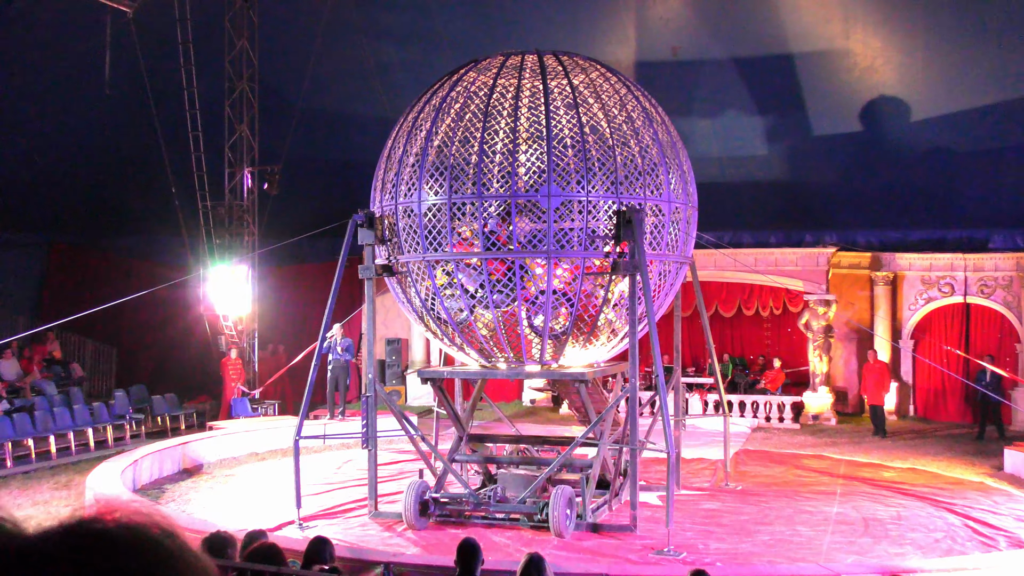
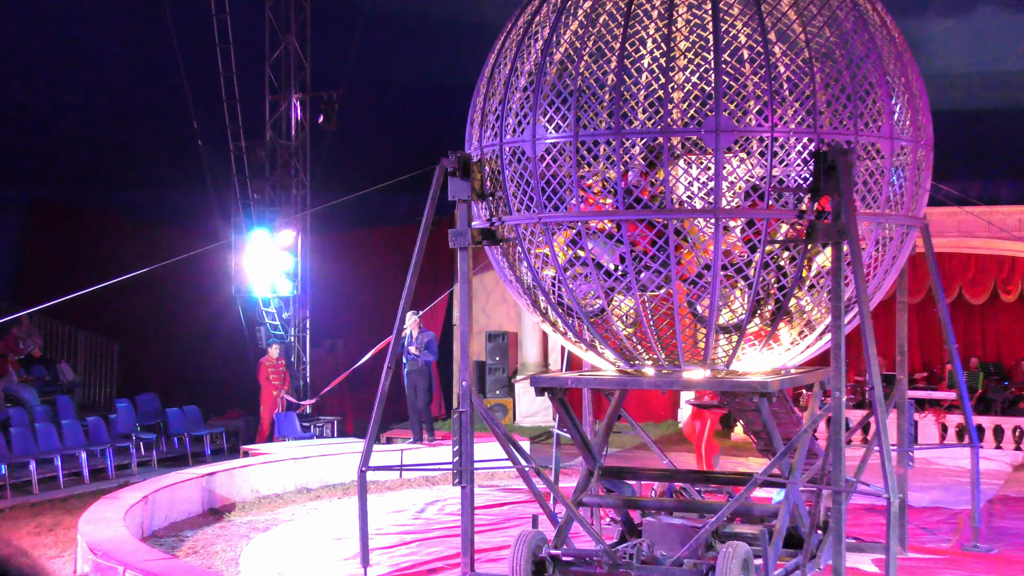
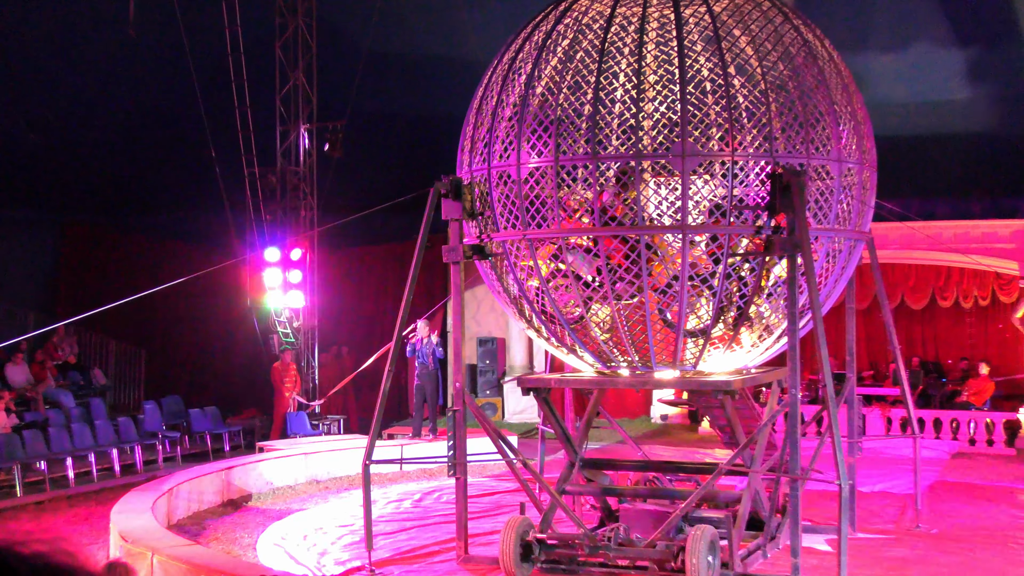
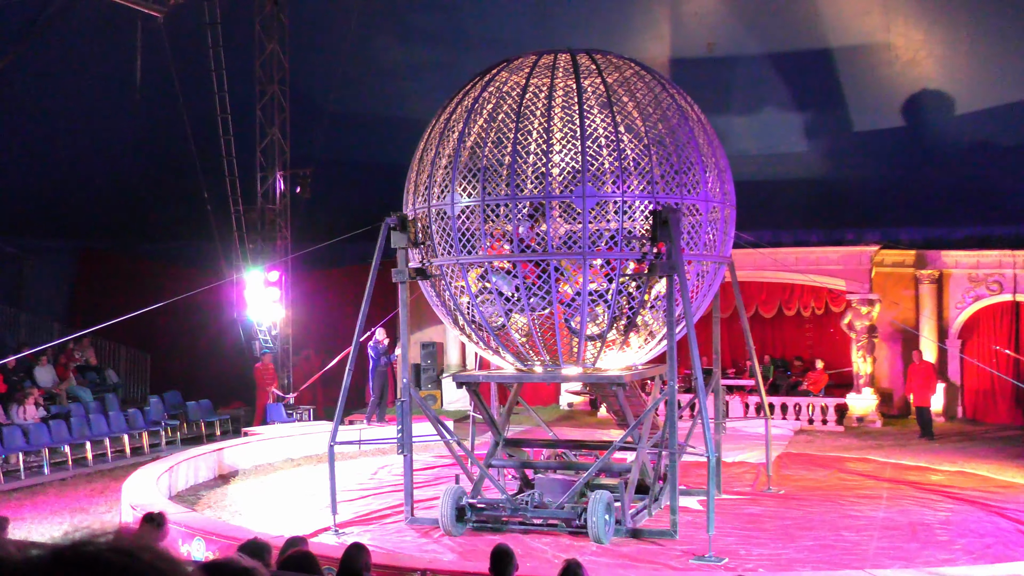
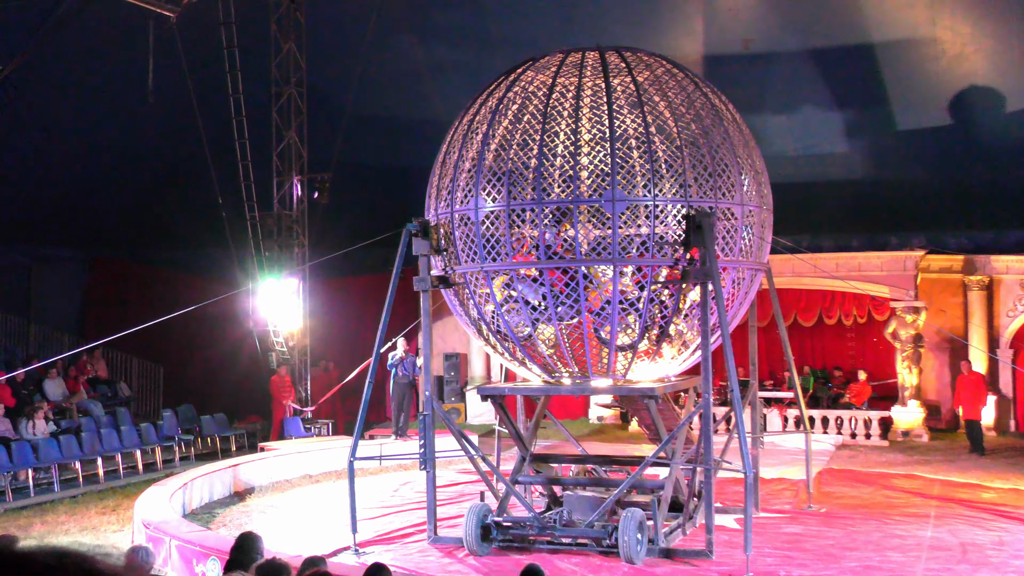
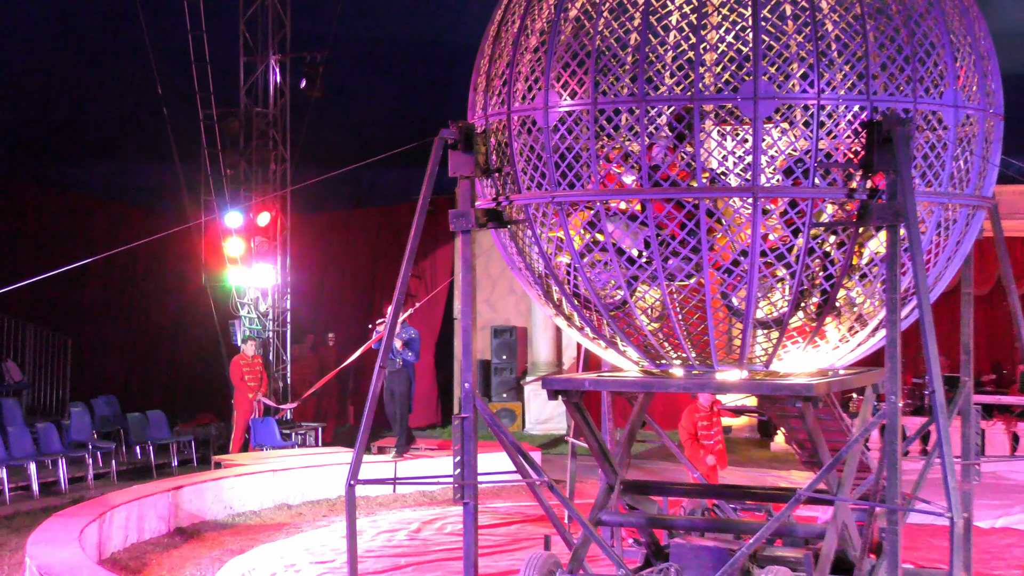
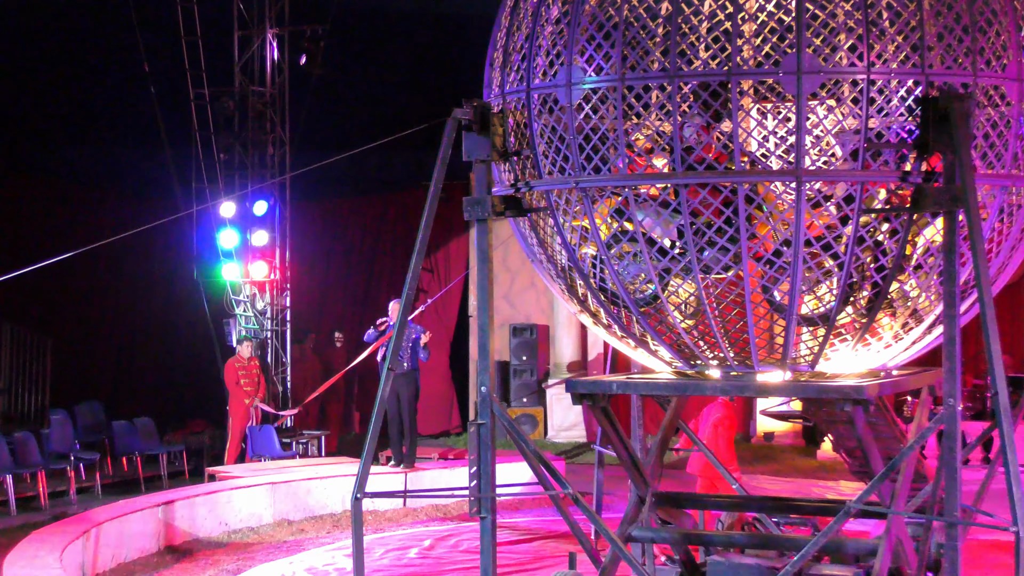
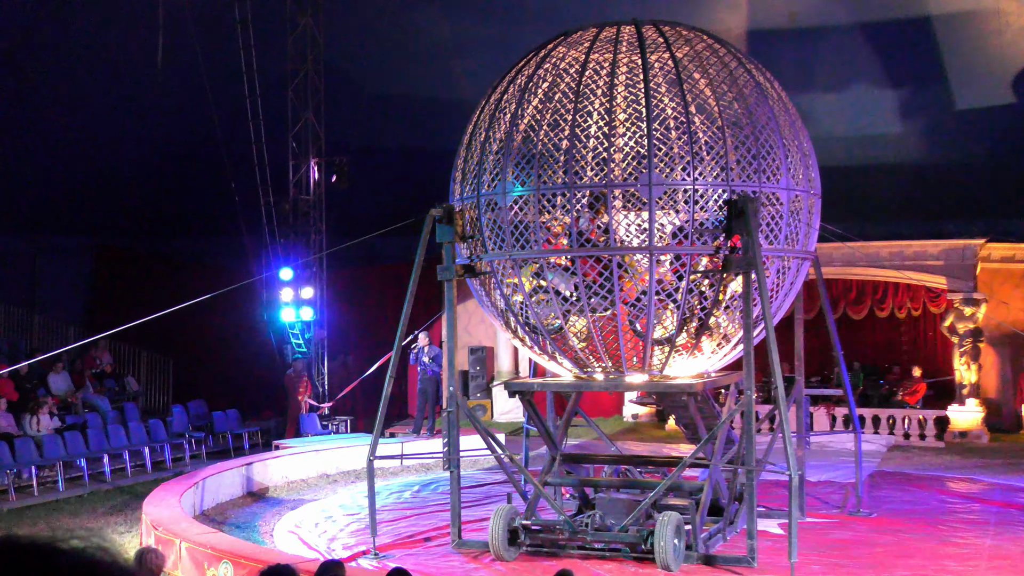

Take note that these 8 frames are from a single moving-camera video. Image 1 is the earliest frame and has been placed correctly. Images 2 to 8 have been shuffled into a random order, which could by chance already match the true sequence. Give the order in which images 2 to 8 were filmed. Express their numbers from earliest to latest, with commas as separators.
4, 5, 8, 3, 2, 6, 7
